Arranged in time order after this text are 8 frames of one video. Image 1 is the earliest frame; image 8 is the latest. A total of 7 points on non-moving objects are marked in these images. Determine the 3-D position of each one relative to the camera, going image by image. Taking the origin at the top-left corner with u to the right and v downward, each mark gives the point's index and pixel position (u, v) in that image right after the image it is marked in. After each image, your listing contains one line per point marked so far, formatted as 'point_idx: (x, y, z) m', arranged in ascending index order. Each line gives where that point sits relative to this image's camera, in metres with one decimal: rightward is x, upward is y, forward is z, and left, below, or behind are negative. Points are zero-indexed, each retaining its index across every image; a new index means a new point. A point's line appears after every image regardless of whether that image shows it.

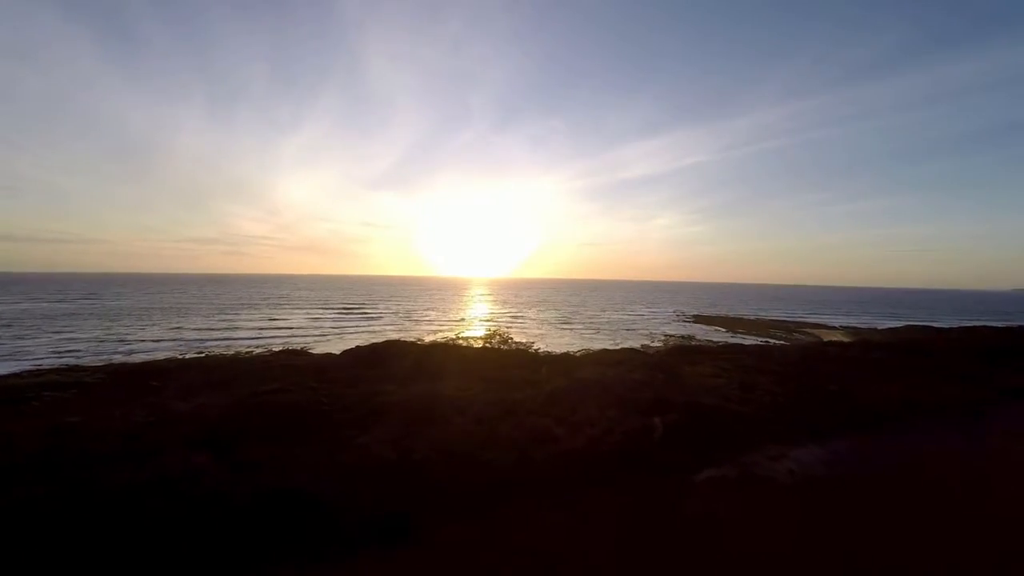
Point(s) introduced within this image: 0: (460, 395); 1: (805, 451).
0: (-2.0, -4.6, +19.1) m
1: (+9.5, -5.2, +14.4) m
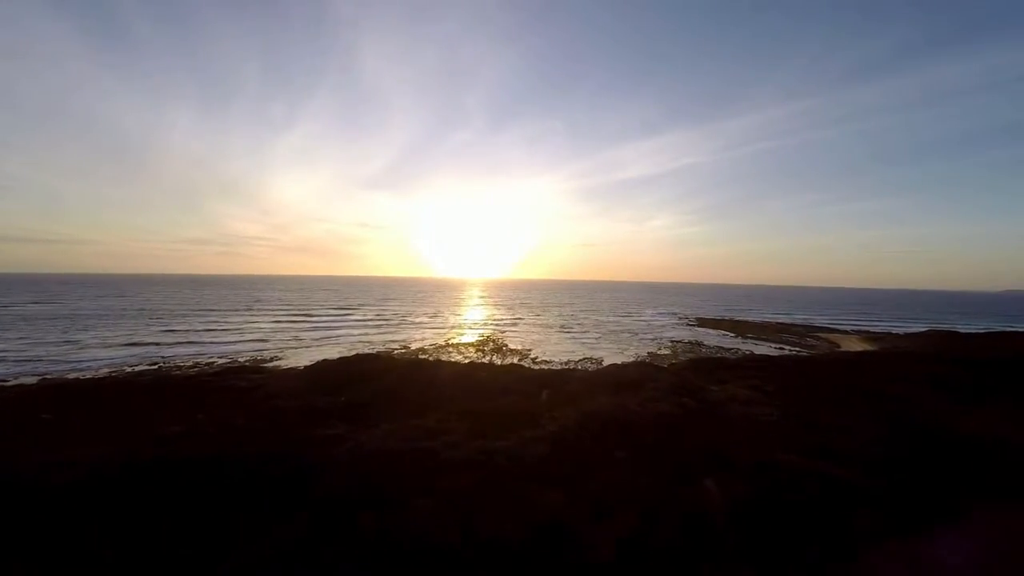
0: (-2.2, -4.8, +14.7) m
1: (+9.3, -5.5, +10.1) m
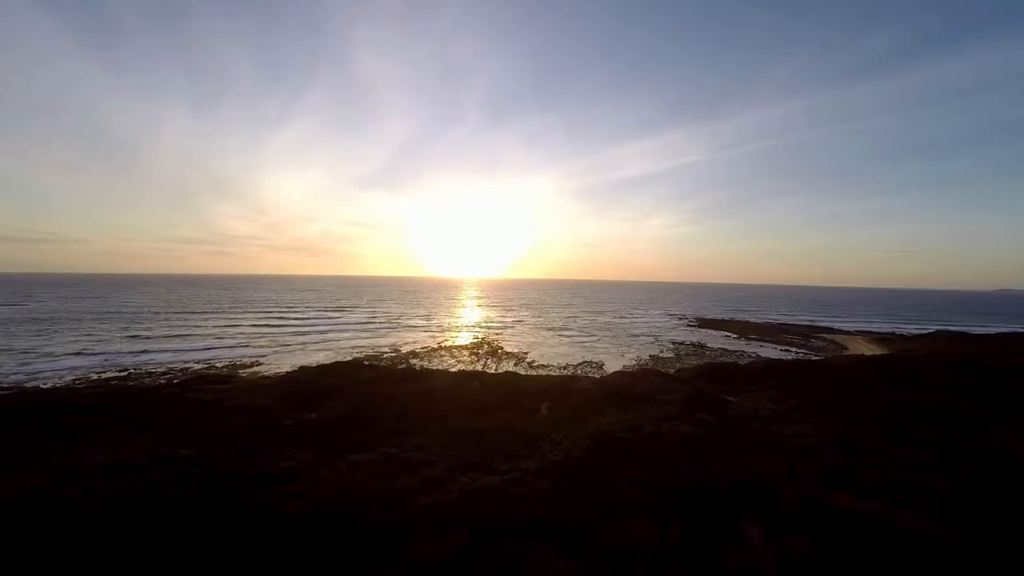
0: (-2.4, -4.9, +12.4) m
1: (+9.2, -5.5, +7.9) m
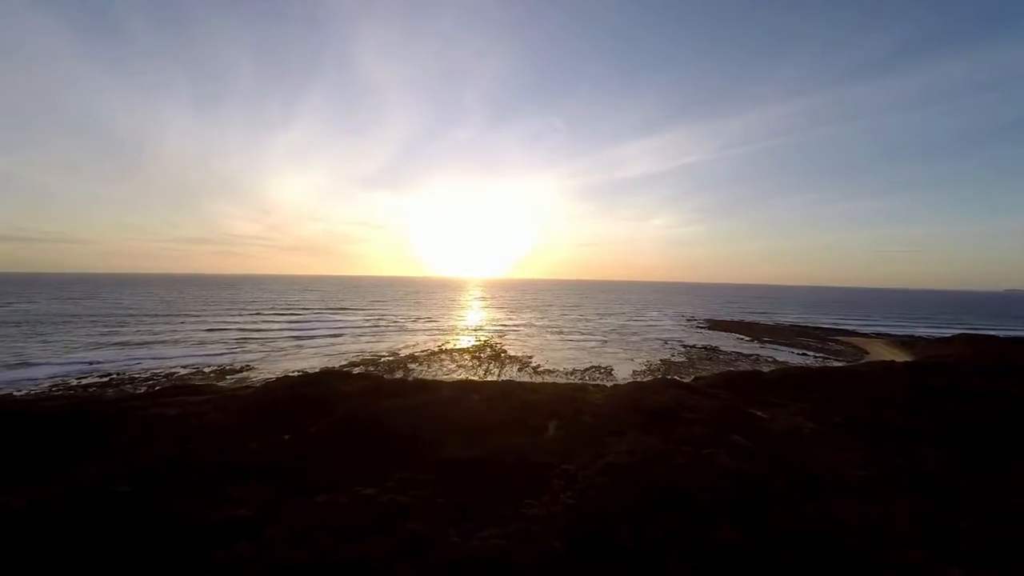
0: (-2.3, -5.0, +10.2) m
1: (+9.3, -5.6, +5.6) m
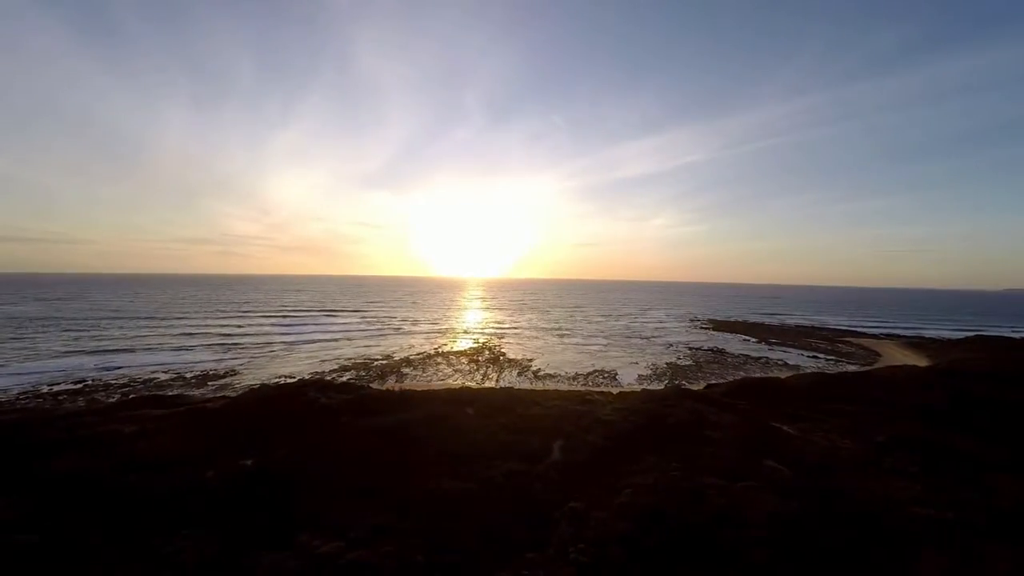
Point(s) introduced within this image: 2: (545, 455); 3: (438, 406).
0: (-2.3, -5.0, +8.2) m
1: (+9.2, -5.6, +3.7) m
2: (+1.0, -5.1, +13.5) m
3: (-3.0, -4.6, +17.6) m
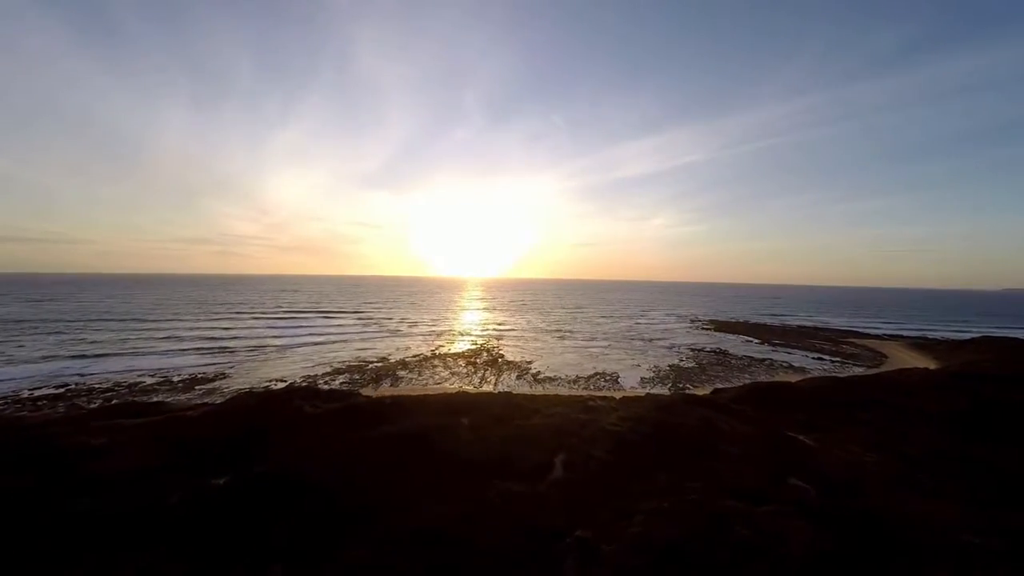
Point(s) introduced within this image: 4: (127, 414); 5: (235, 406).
0: (-2.3, -5.1, +7.1) m
1: (+9.2, -5.7, +2.6) m
2: (+0.9, -5.1, +12.4) m
3: (-3.1, -4.7, +16.5) m
4: (-16.4, -5.3, +19.2) m
5: (-10.7, -4.6, +17.3) m
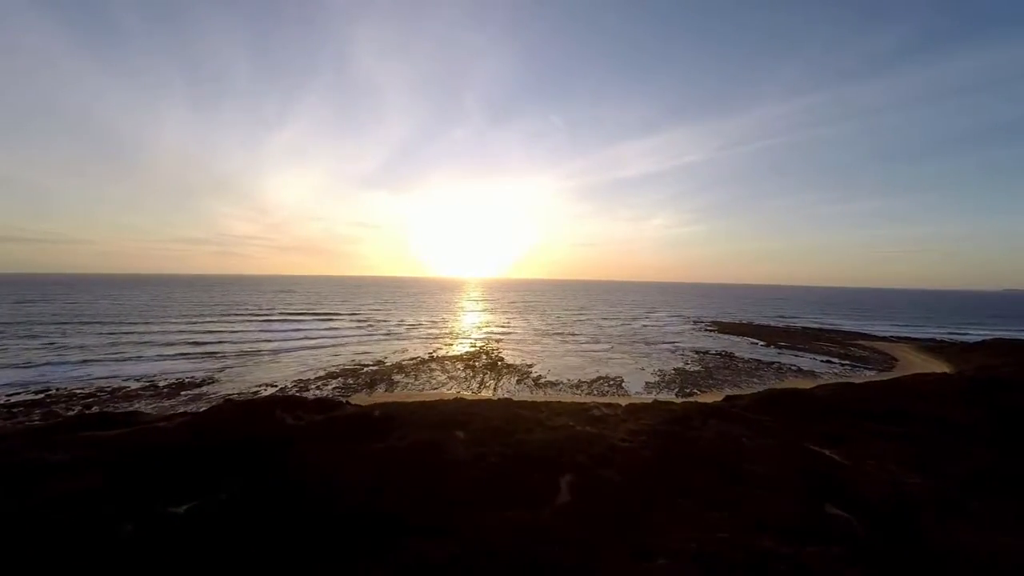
0: (-2.3, -5.1, +5.8) m
1: (+9.2, -5.7, +1.3) m
2: (+0.9, -5.2, +11.1) m
3: (-3.0, -4.7, +15.2) m
4: (-16.4, -5.4, +17.8) m
5: (-10.7, -4.6, +15.9) m
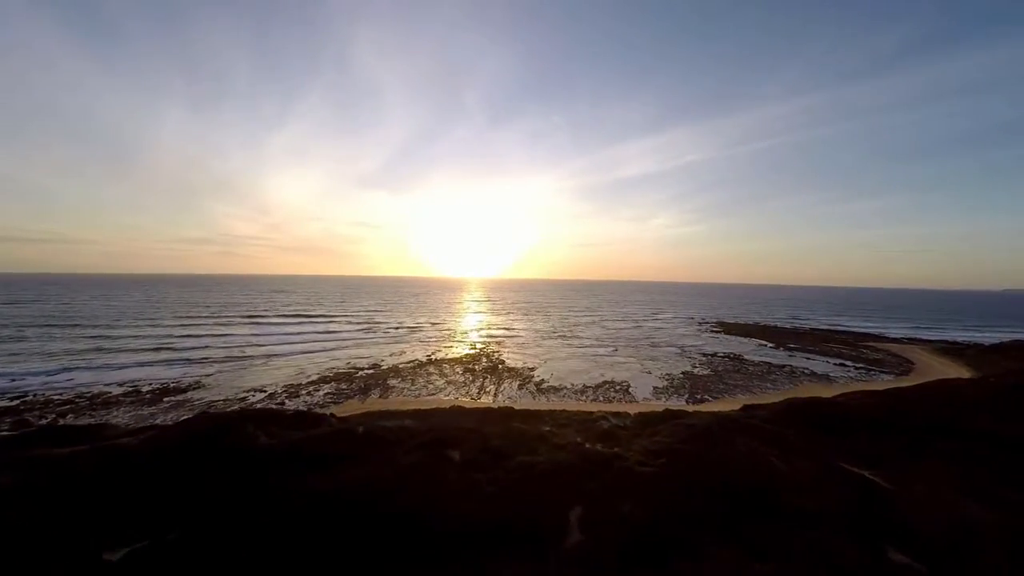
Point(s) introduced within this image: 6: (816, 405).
0: (-2.3, -5.1, +4.2) m
1: (+9.2, -5.8, -0.4) m
2: (+1.0, -5.2, +9.4) m
3: (-3.0, -4.8, +13.6) m
4: (-16.4, -5.4, +16.2) m
5: (-10.6, -4.7, +14.3) m
6: (+13.5, -5.2, +19.9) m
